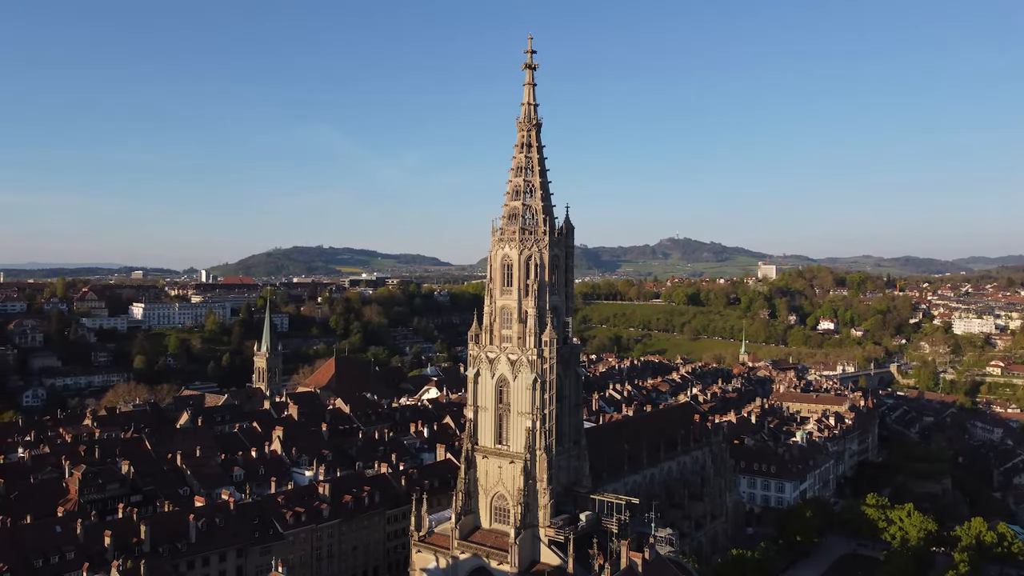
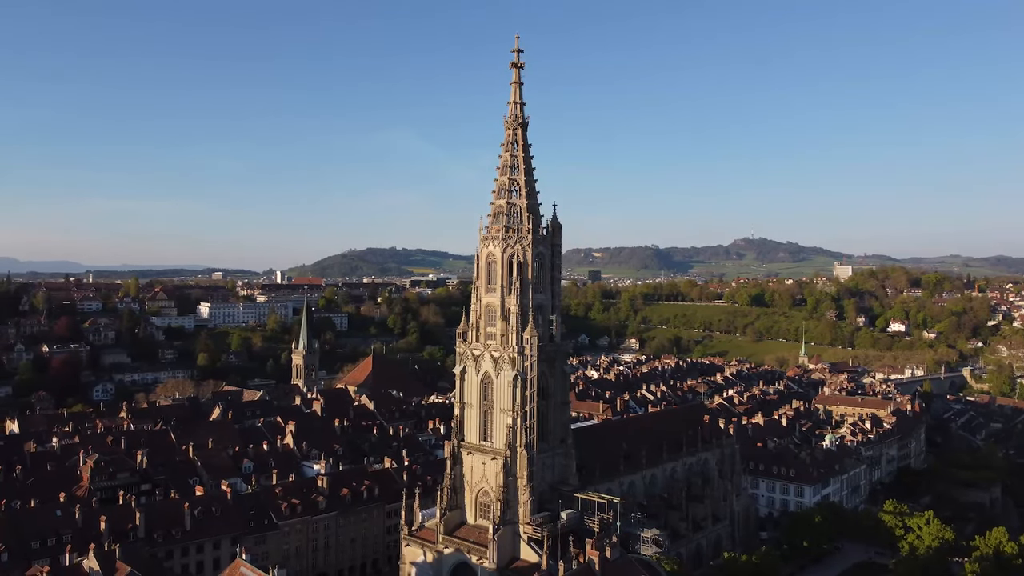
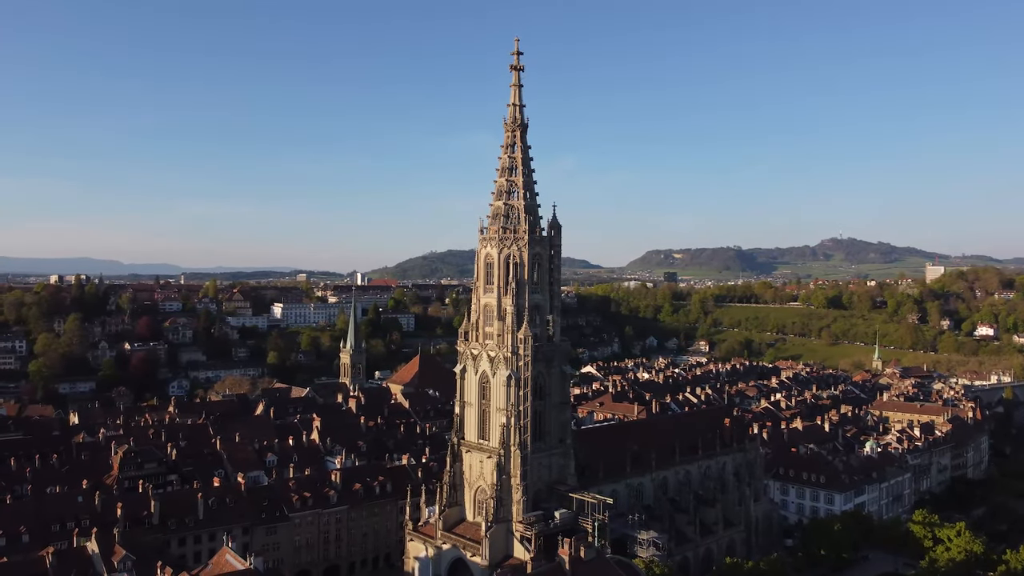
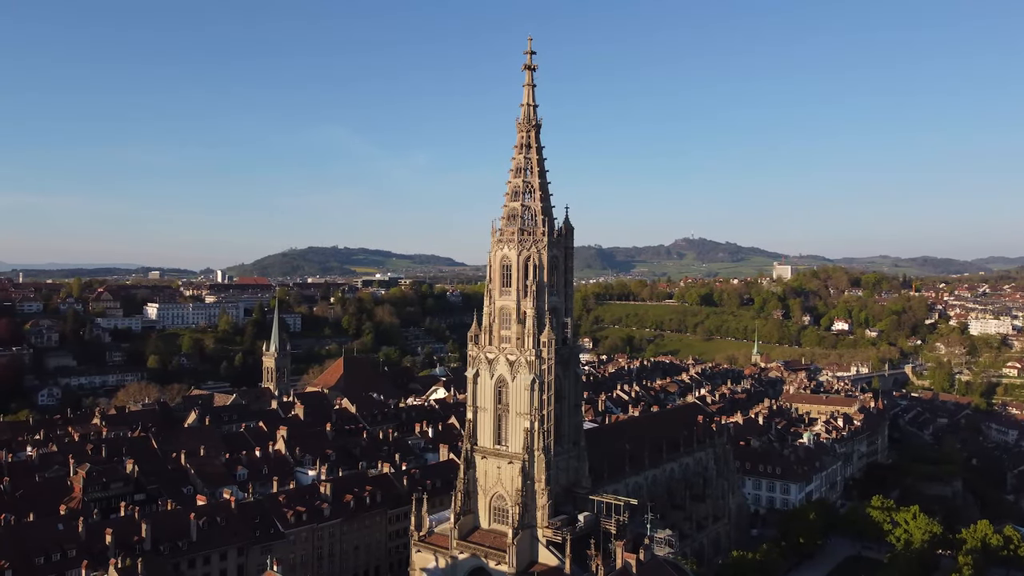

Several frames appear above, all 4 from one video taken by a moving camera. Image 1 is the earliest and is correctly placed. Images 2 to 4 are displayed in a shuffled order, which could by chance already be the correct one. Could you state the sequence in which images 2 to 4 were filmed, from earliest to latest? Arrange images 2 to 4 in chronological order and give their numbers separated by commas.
4, 2, 3
